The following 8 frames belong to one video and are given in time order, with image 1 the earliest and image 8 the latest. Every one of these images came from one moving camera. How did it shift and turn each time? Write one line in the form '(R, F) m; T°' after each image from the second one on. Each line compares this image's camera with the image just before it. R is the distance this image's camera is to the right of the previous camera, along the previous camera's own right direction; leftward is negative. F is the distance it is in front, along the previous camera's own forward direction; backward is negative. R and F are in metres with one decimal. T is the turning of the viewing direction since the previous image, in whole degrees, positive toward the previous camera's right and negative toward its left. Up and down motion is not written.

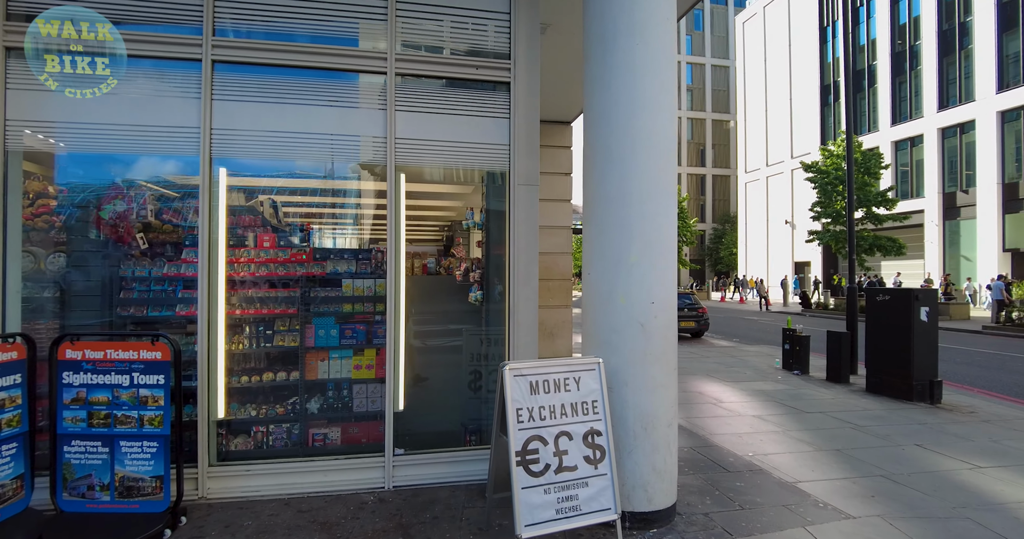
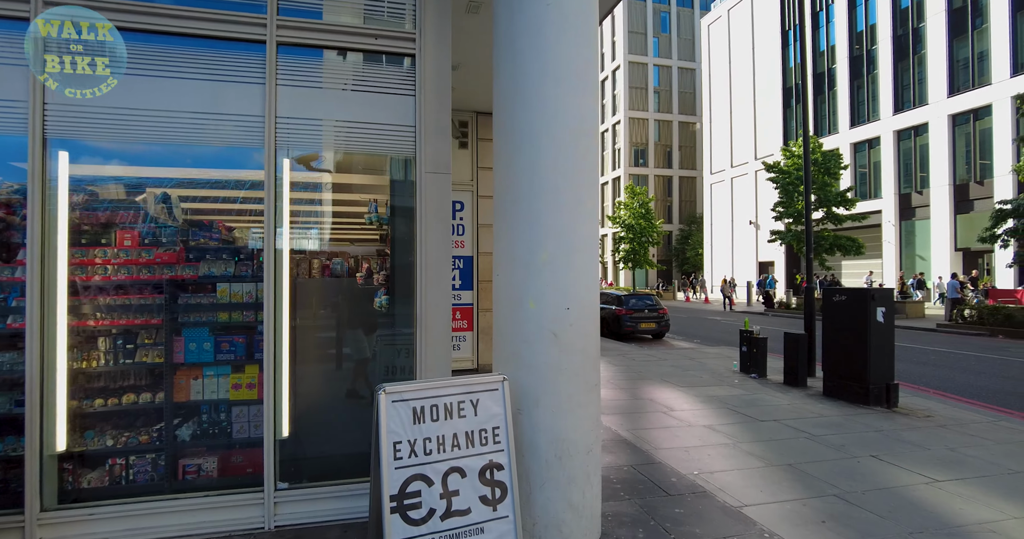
(+0.4, +0.5) m; +3°
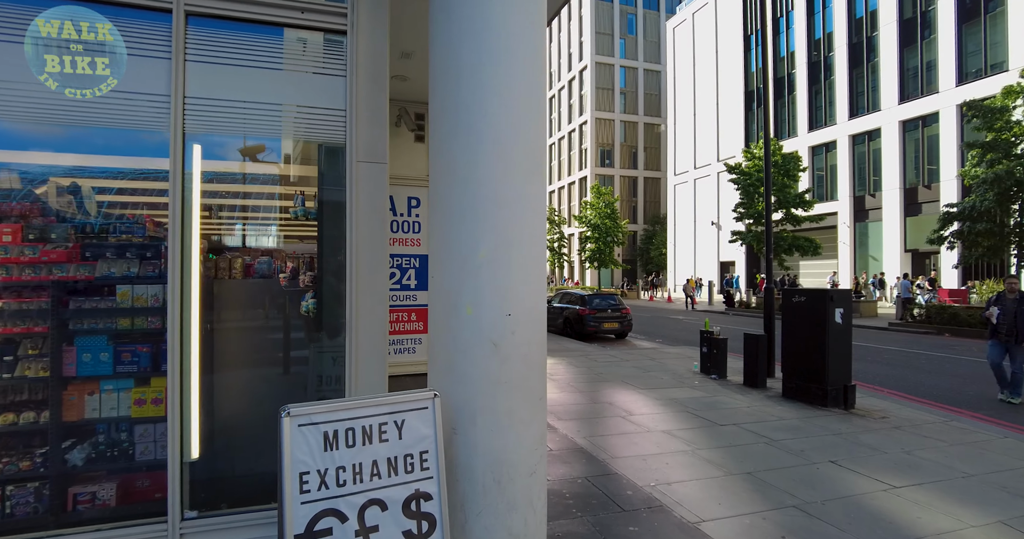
(+0.1, +0.3) m; +3°
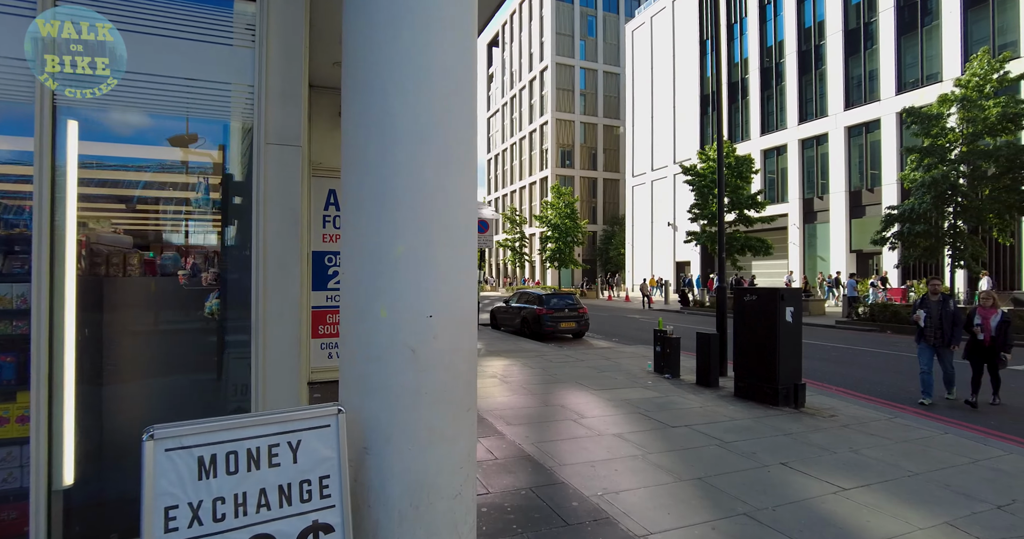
(+0.2, +0.3) m; +4°
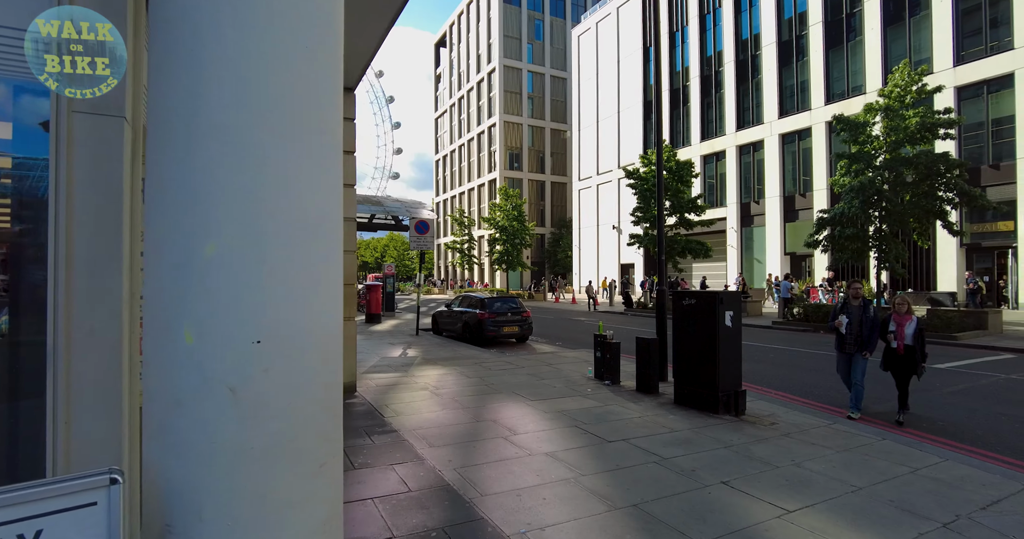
(+0.2, +0.5) m; +5°
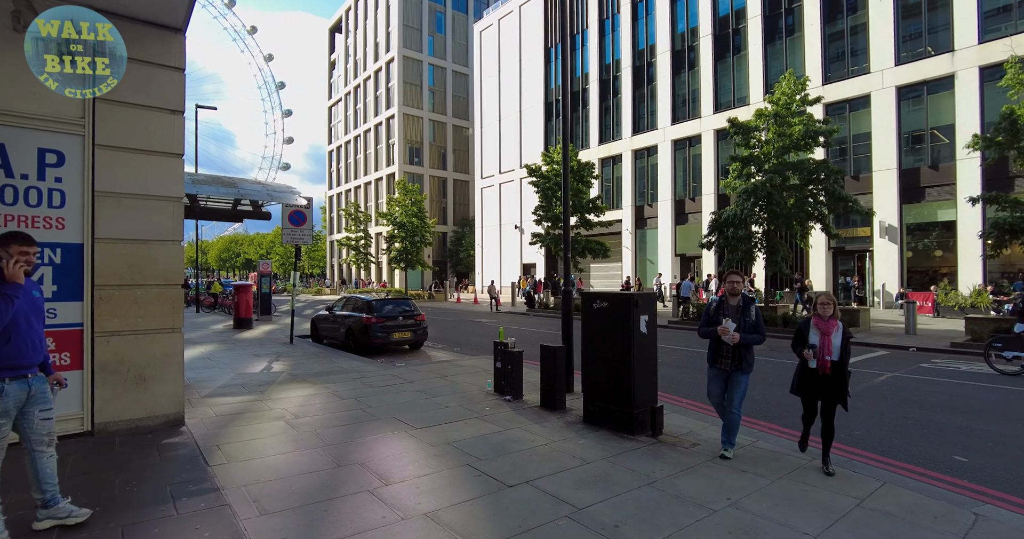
(+0.2, +1.2) m; +10°
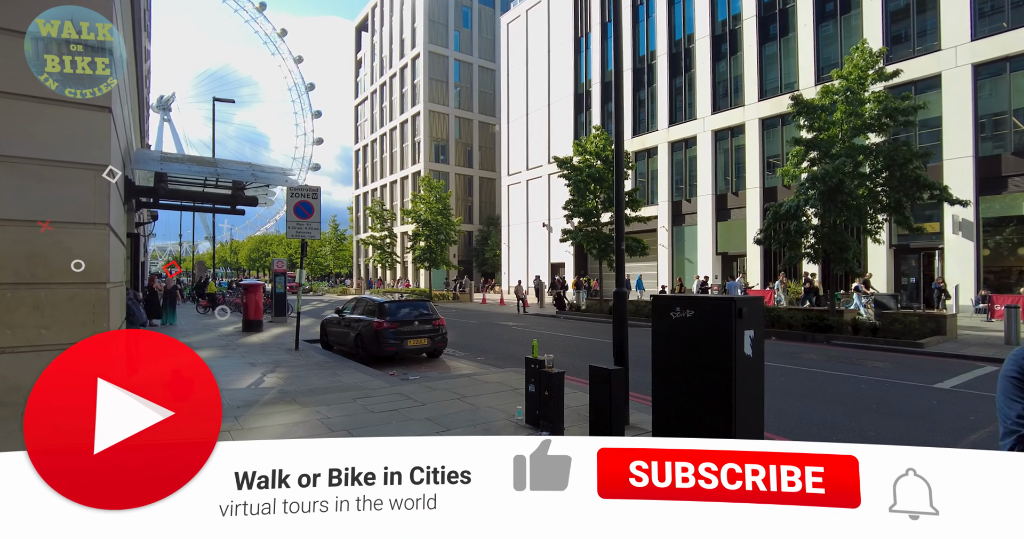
(-0.1, +1.7) m; -3°
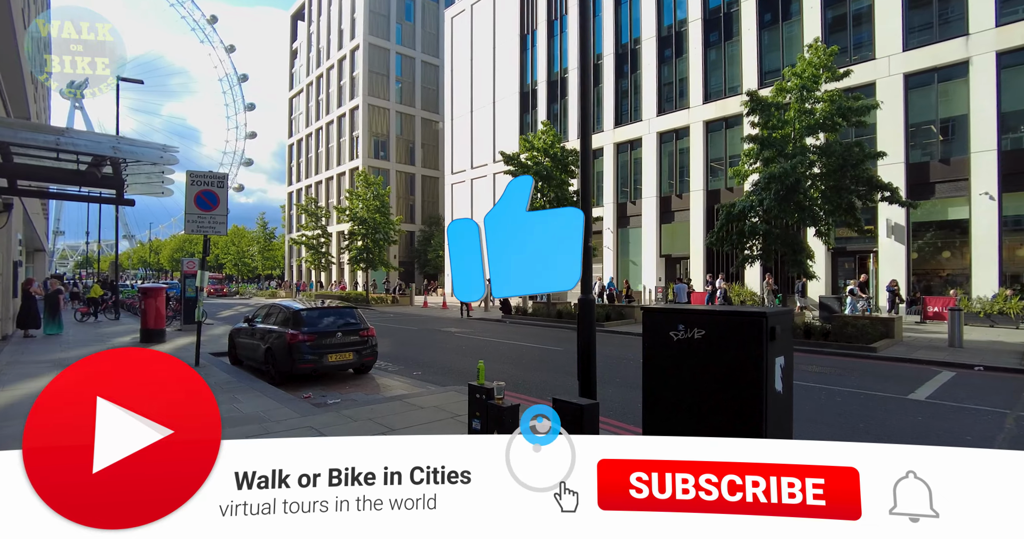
(0.0, +1.3) m; +6°
